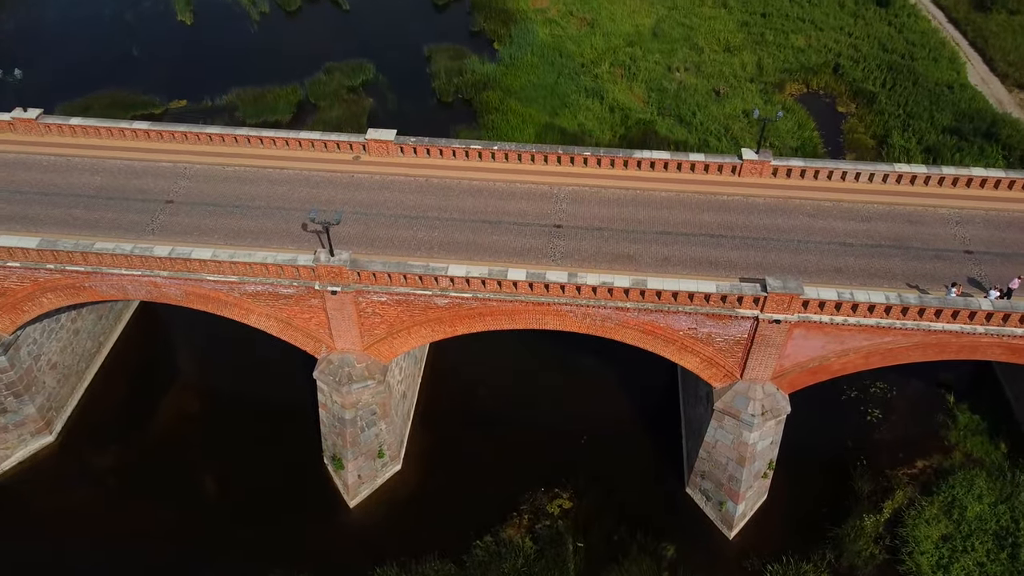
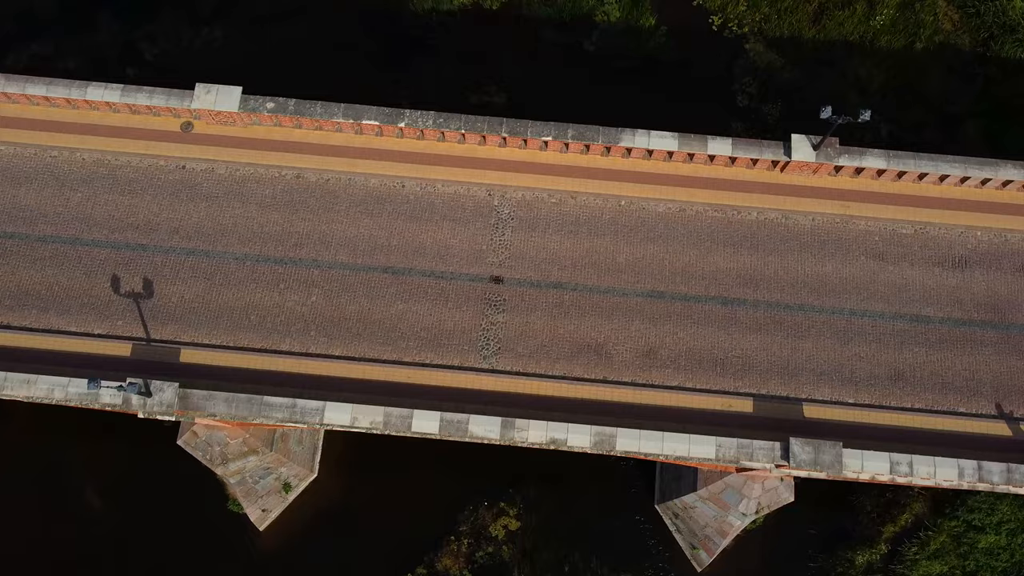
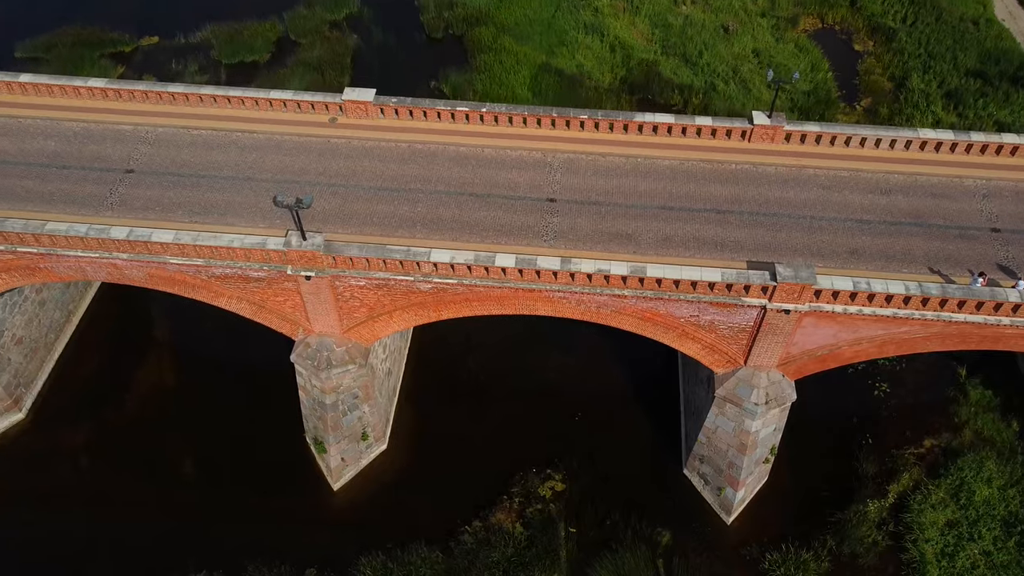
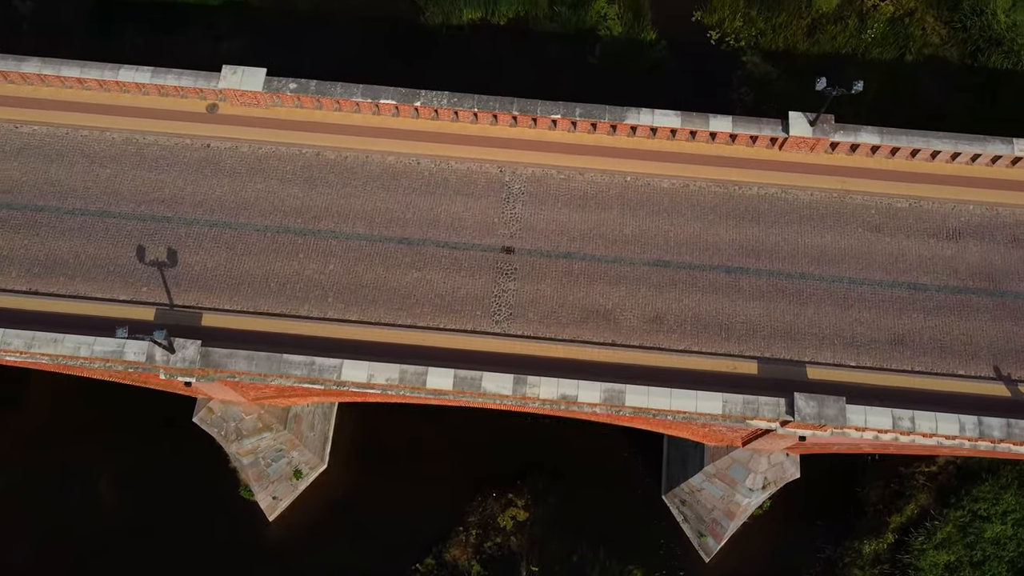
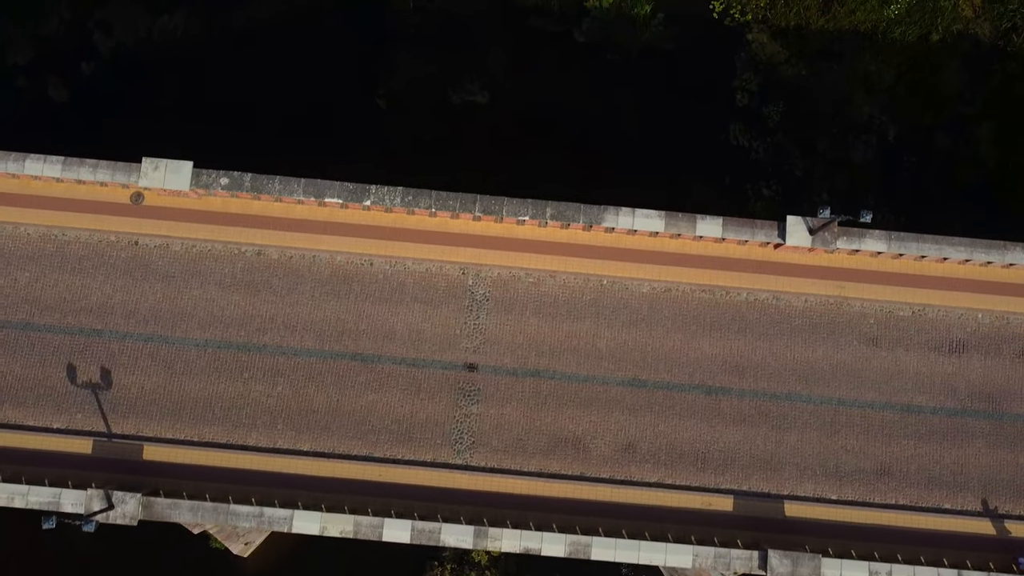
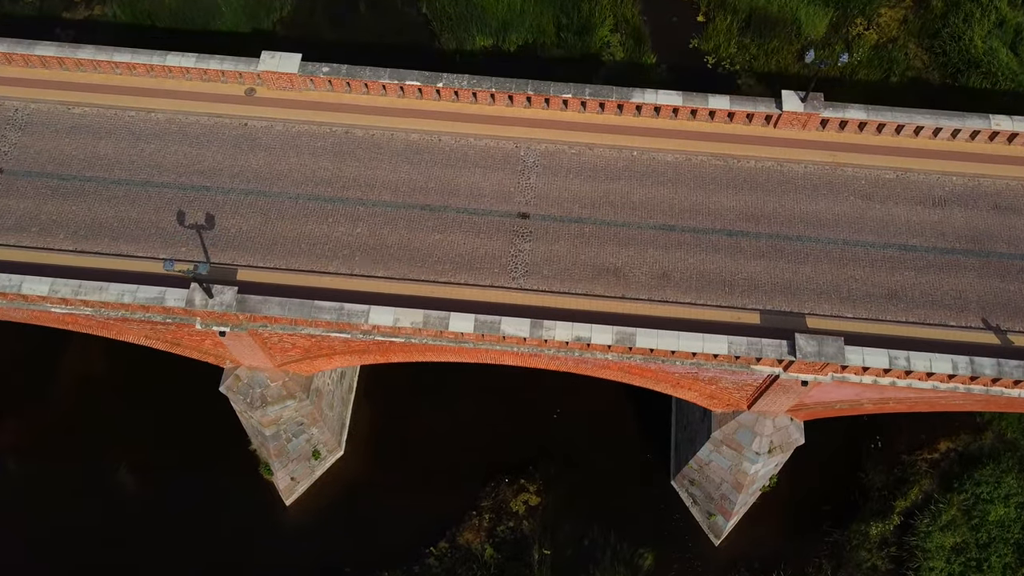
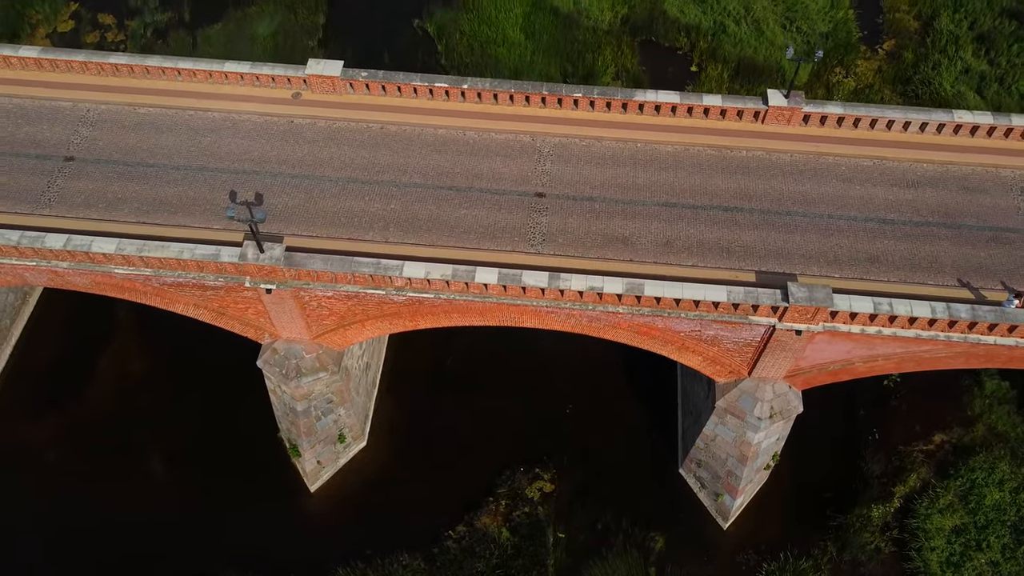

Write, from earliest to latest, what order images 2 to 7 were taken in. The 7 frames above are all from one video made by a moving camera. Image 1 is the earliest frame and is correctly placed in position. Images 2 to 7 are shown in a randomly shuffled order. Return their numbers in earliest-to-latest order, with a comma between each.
3, 7, 6, 4, 2, 5
